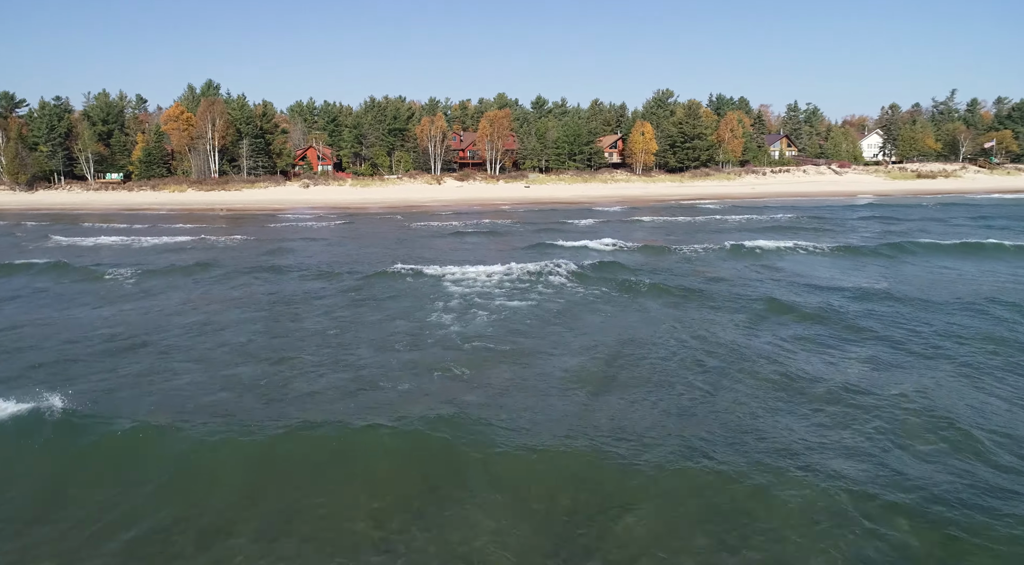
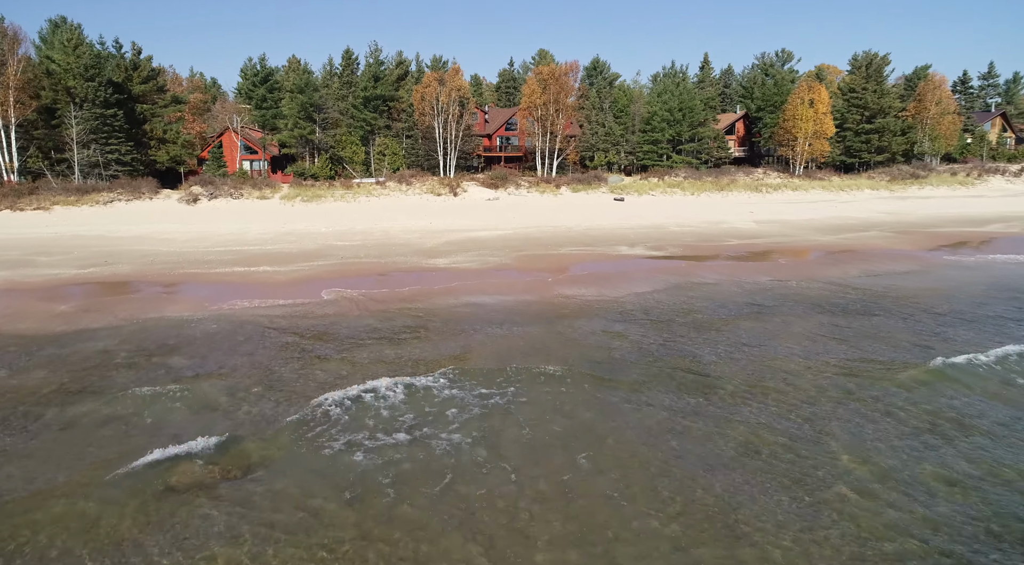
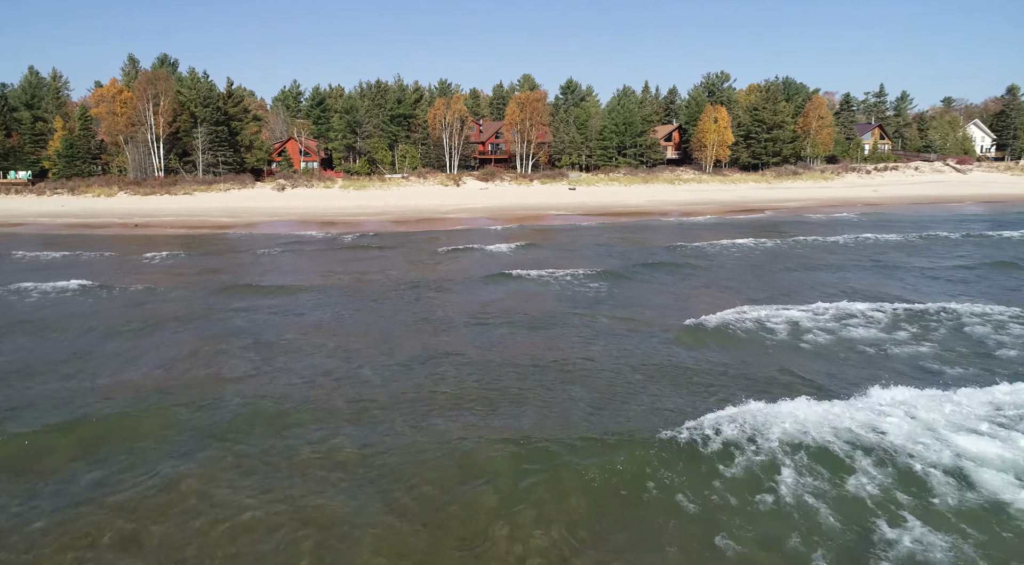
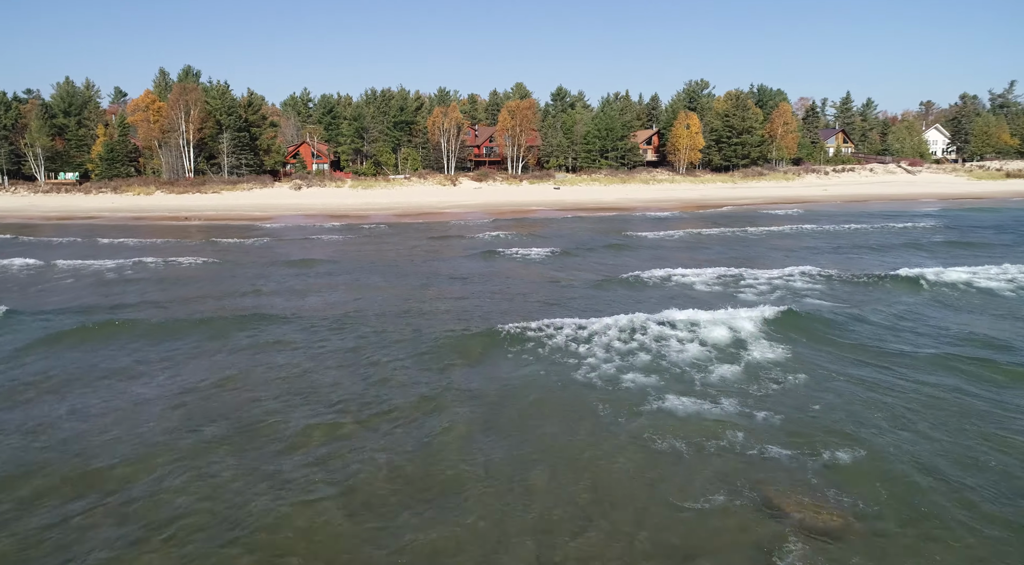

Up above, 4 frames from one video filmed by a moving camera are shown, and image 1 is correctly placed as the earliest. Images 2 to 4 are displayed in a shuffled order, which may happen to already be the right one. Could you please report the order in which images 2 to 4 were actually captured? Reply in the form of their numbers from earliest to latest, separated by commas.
4, 3, 2
